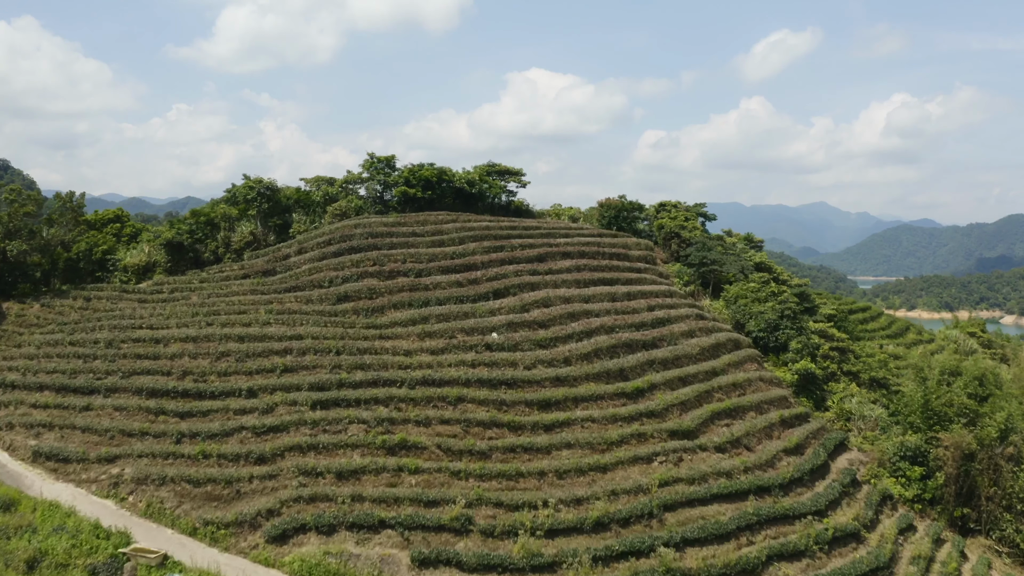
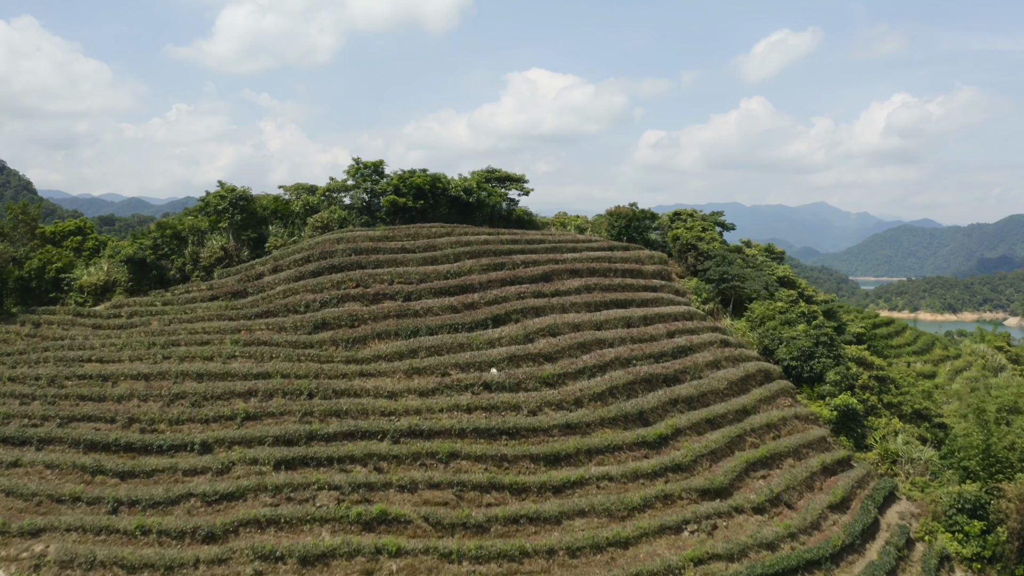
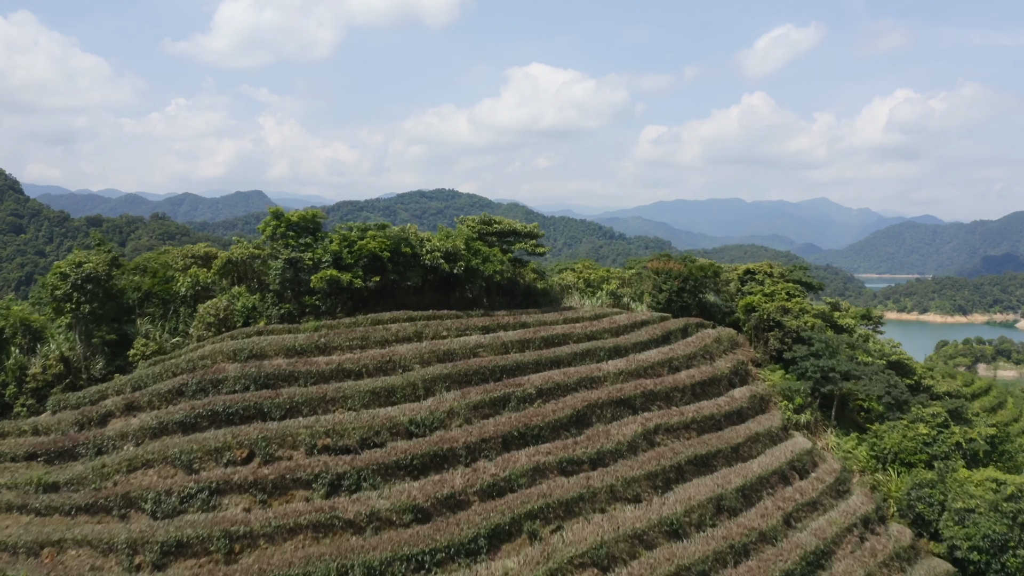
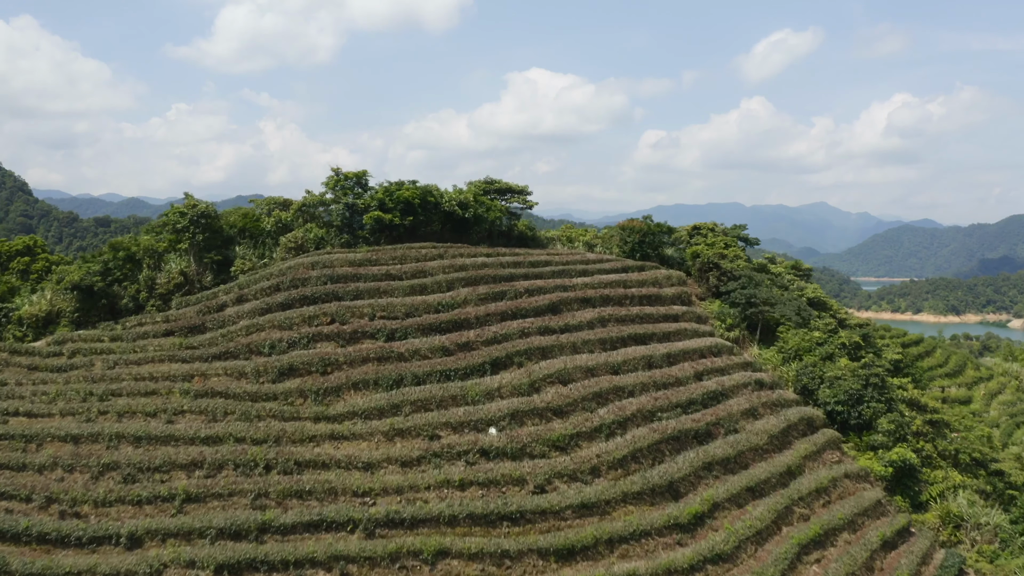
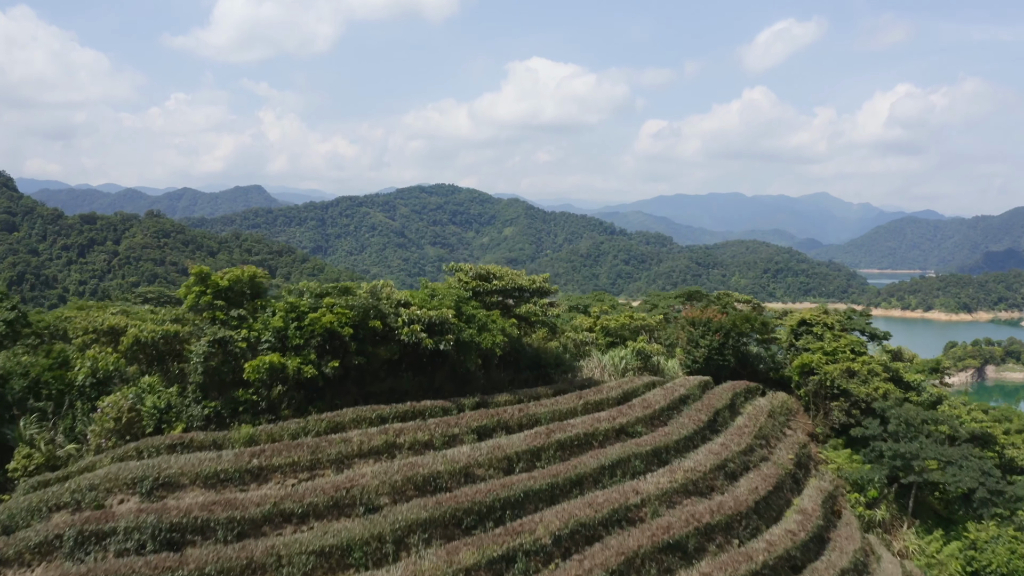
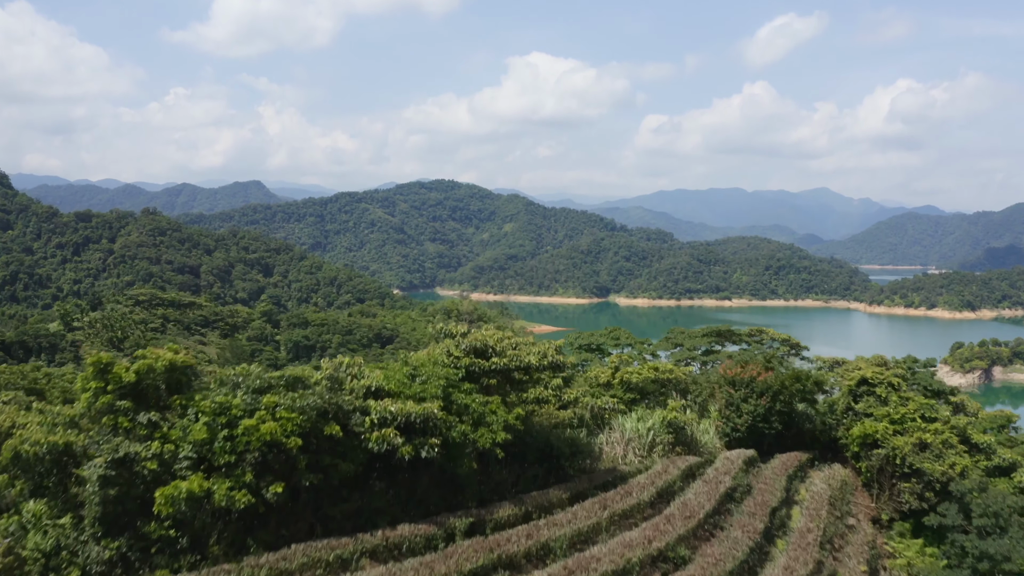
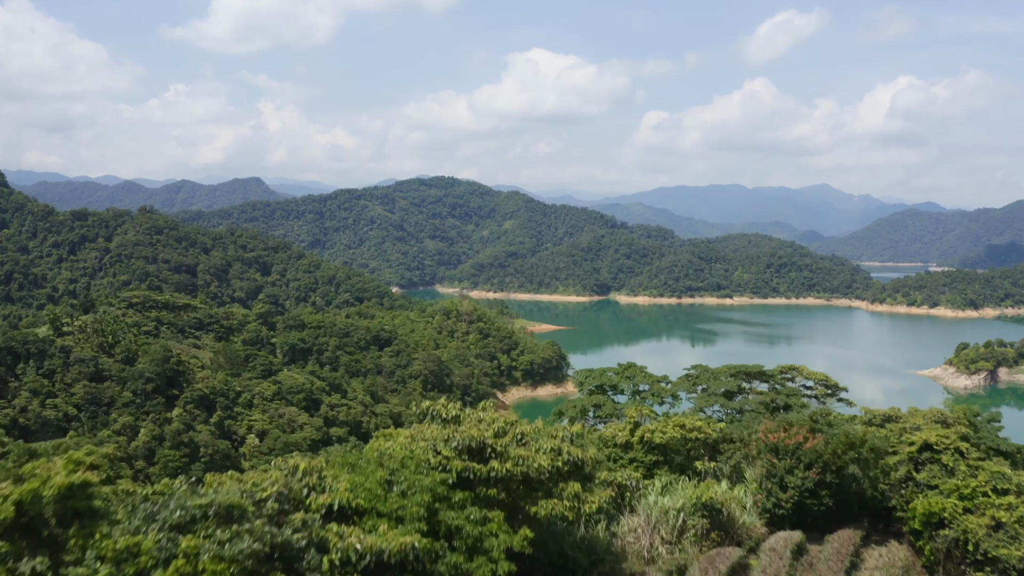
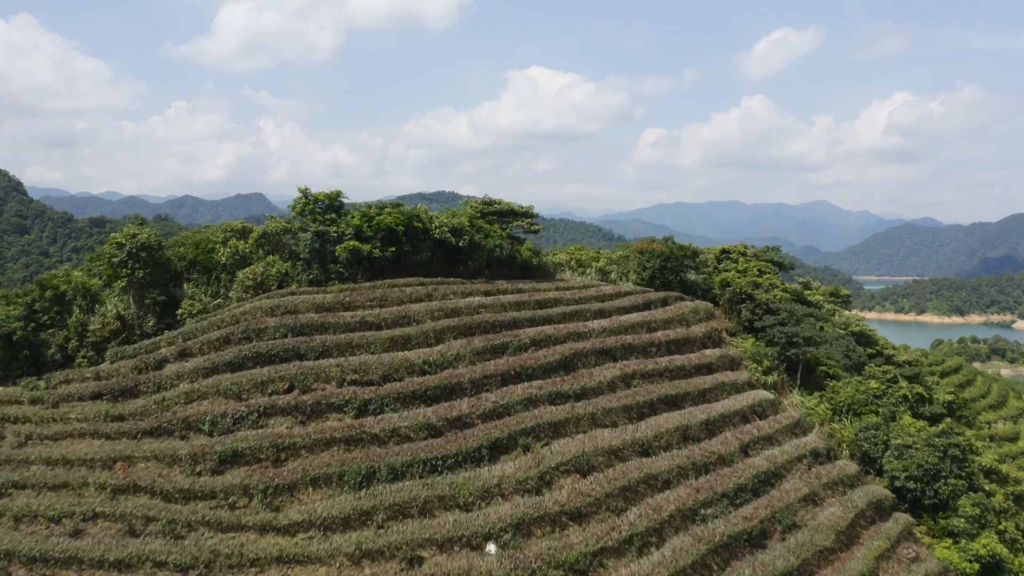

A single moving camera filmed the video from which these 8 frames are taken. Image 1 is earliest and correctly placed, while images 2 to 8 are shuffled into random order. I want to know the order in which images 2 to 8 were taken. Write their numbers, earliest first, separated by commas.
2, 4, 8, 3, 5, 6, 7
